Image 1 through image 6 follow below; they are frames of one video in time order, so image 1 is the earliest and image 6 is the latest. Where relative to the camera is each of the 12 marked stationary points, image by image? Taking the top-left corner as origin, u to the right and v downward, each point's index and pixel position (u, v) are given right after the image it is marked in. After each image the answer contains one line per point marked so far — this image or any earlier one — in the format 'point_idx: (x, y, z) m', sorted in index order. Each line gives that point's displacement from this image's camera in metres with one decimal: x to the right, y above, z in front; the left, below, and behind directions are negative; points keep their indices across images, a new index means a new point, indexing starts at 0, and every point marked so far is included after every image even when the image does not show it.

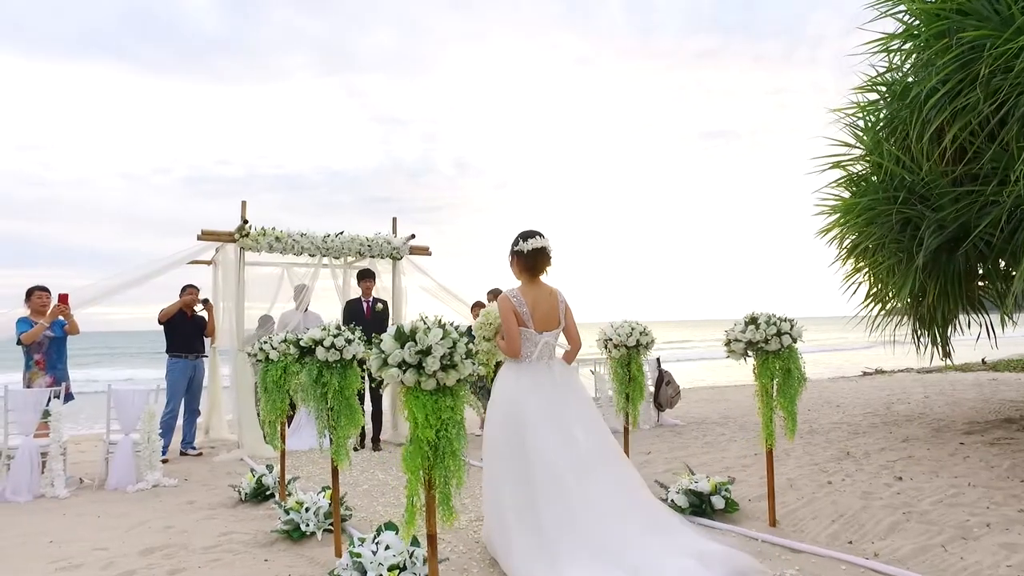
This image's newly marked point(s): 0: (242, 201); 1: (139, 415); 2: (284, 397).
0: (-2.8, +0.9, +6.8) m
1: (-3.1, -1.0, +5.4) m
2: (-1.5, -0.7, +4.3) m
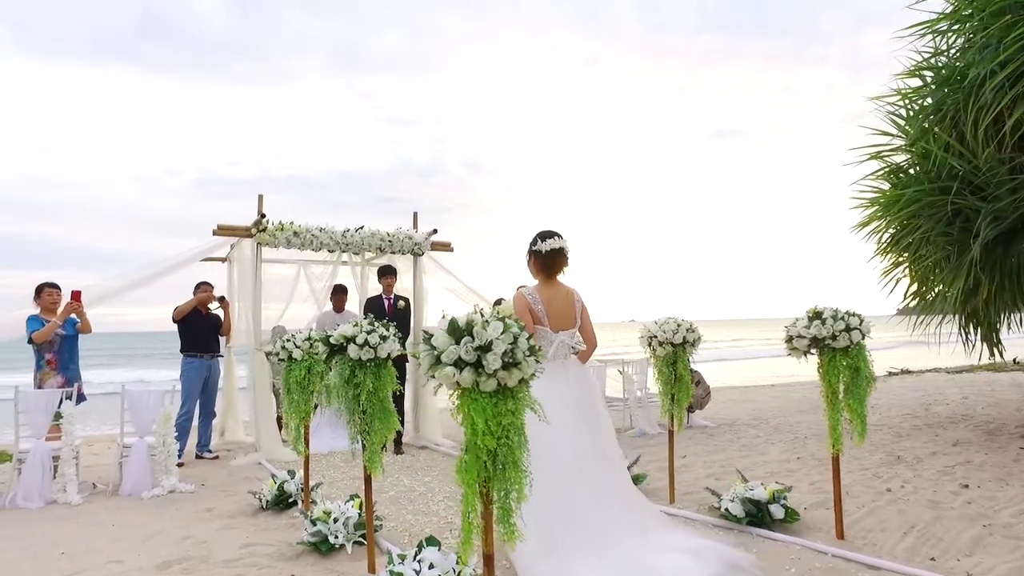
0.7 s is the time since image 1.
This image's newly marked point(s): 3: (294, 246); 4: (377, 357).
0: (-2.6, +0.9, +6.6) m
1: (-2.8, -1.0, +5.1) m
2: (-1.2, -0.7, +4.0) m
3: (-2.2, +0.4, +6.5) m
4: (-0.6, -0.3, +3.0) m
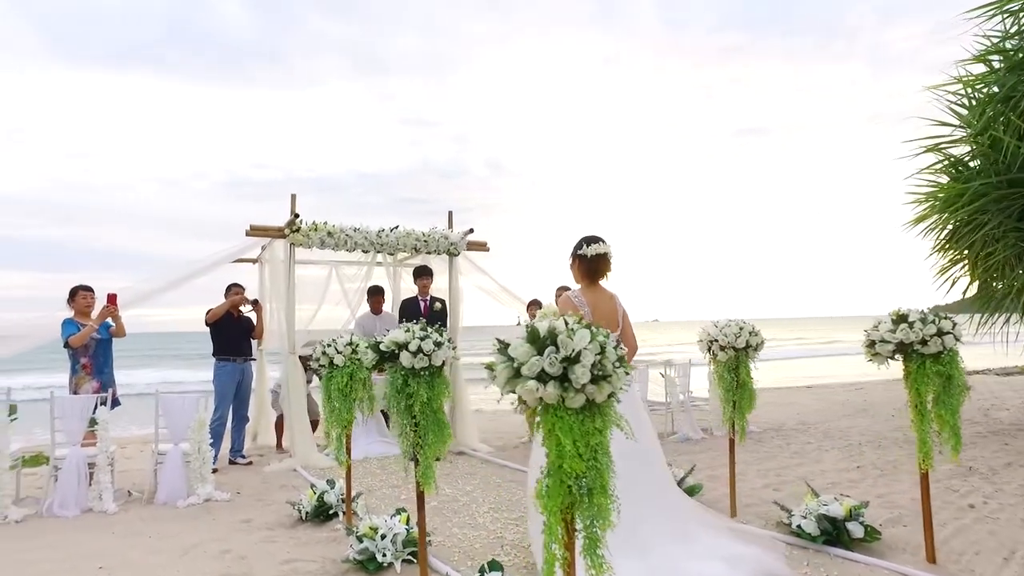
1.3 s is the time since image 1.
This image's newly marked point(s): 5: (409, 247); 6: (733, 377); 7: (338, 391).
0: (-2.2, +0.9, +6.4) m
1: (-2.5, -1.0, +5.0) m
2: (-0.9, -0.7, +3.8) m
3: (-1.8, +0.4, +6.4) m
4: (-0.3, -0.3, +2.8) m
5: (-1.1, +0.4, +6.7) m
6: (+1.4, -0.6, +4.1) m
7: (-1.0, -0.6, +3.8) m
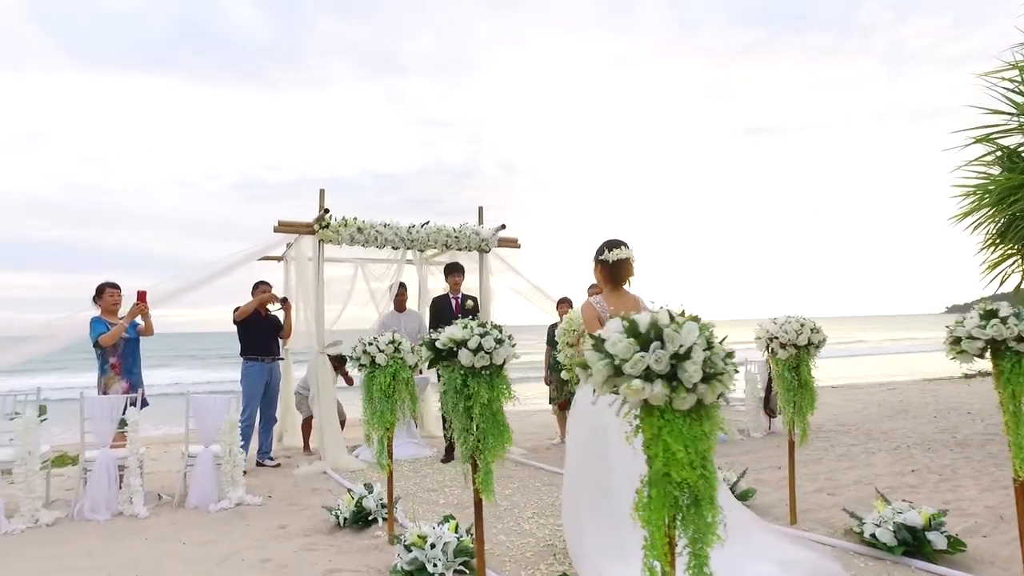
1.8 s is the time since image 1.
0: (-1.8, +0.9, +6.3) m
1: (-2.2, -1.0, +4.8) m
2: (-0.7, -0.7, +3.6) m
3: (-1.5, +0.4, +6.2) m
4: (-0.1, -0.3, +2.6) m
5: (-0.7, +0.4, +6.5) m
6: (+1.7, -0.5, +3.9) m
7: (-0.7, -0.6, +3.6) m
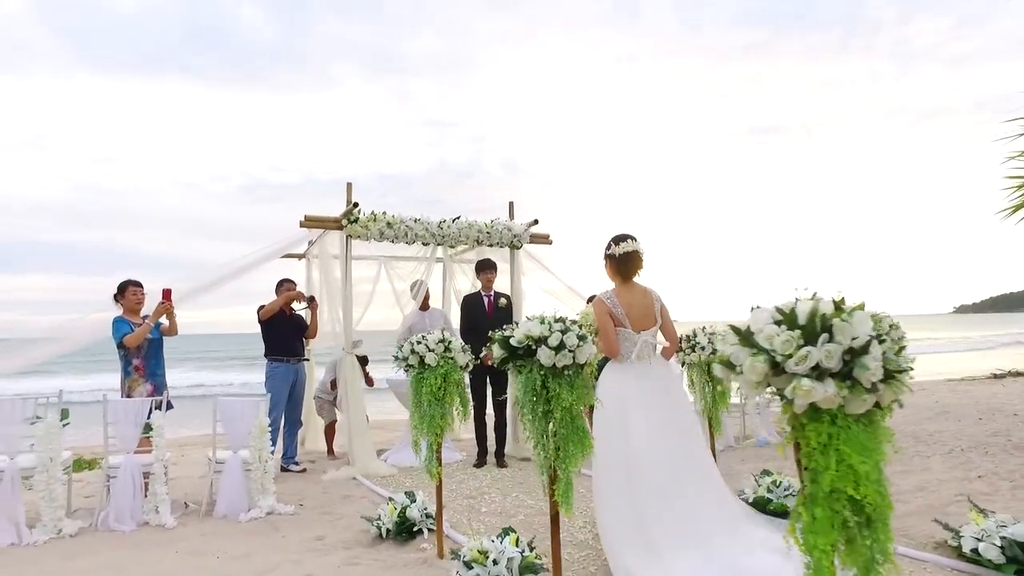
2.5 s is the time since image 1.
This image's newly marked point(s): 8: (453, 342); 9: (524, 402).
0: (-1.5, +1.0, +6.0) m
1: (-1.8, -1.0, +4.6) m
2: (-0.3, -0.6, +3.4) m
3: (-1.1, +0.5, +5.9) m
4: (+0.2, -0.3, +2.4) m
5: (-0.4, +0.5, +6.3) m
6: (+2.0, -0.5, +3.6) m
7: (-0.4, -0.5, +3.3) m
8: (-0.3, -0.3, +3.4) m
9: (0.0, -0.4, +2.4) m
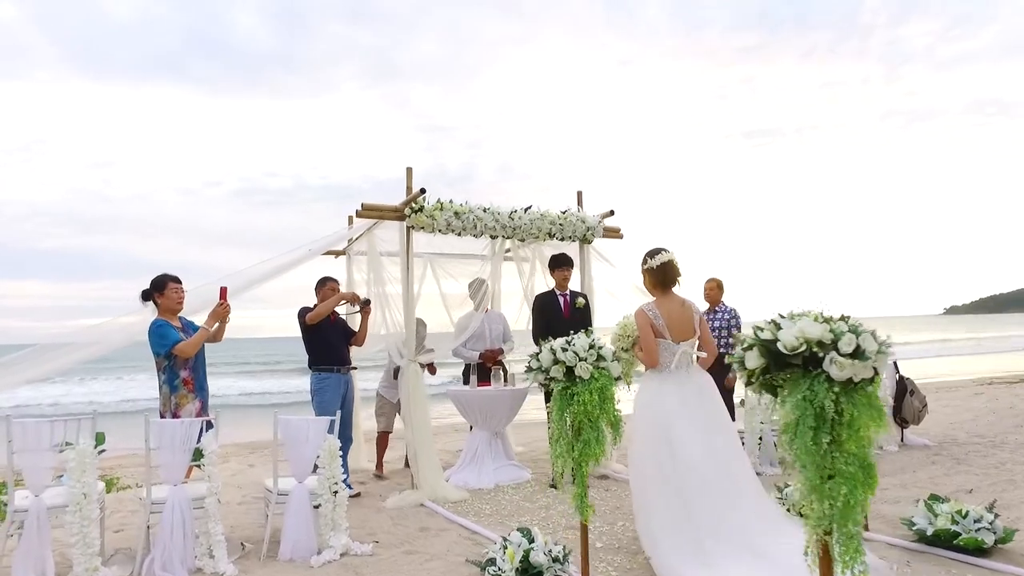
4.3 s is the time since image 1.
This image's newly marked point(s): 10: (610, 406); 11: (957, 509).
0: (-0.9, +1.0, +5.3) m
1: (-1.2, -1.0, +3.9) m
2: (+0.4, -0.6, +2.7) m
3: (-0.5, +0.5, +5.2) m
4: (+0.9, -0.2, +1.7) m
5: (+0.3, +0.5, +5.6) m
6: (+2.7, -0.4, +2.9) m
7: (+0.3, -0.5, +2.6) m
8: (+0.4, -0.2, +2.7) m
9: (+0.8, -0.4, +1.7) m
10: (+0.4, -0.5, +2.7) m
11: (+2.4, -1.2, +3.5) m
